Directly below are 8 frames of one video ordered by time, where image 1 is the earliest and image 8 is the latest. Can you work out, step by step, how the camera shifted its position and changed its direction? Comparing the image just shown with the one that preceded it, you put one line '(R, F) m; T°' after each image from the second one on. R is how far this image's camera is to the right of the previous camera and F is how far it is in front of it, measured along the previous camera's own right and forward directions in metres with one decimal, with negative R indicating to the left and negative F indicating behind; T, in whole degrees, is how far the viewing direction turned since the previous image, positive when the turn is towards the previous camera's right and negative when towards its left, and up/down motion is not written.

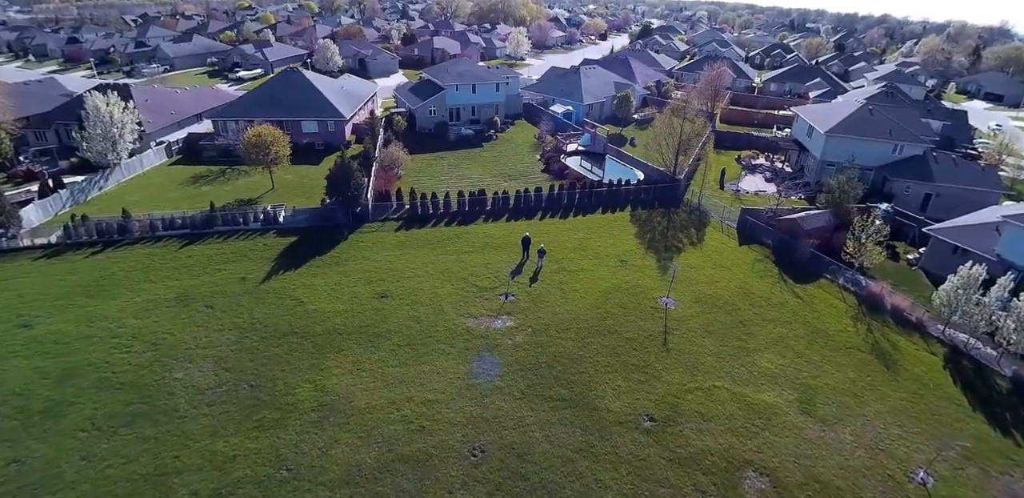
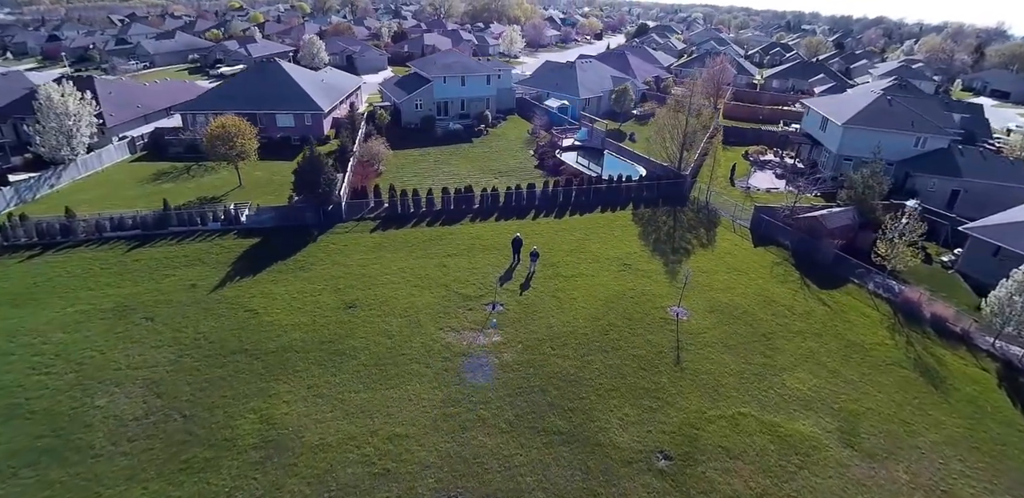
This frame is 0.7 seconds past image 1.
(+0.3, +3.3) m; 0°
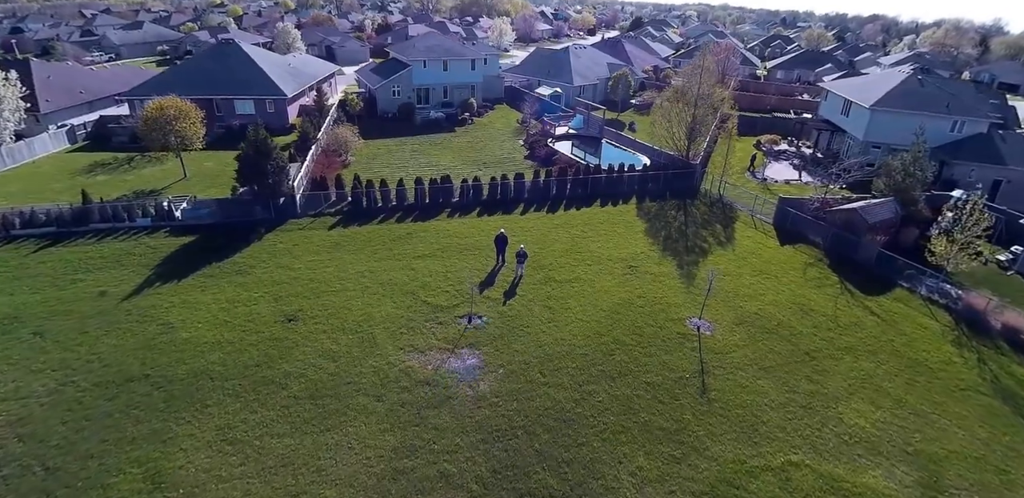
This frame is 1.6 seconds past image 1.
(+0.4, +4.2) m; +1°
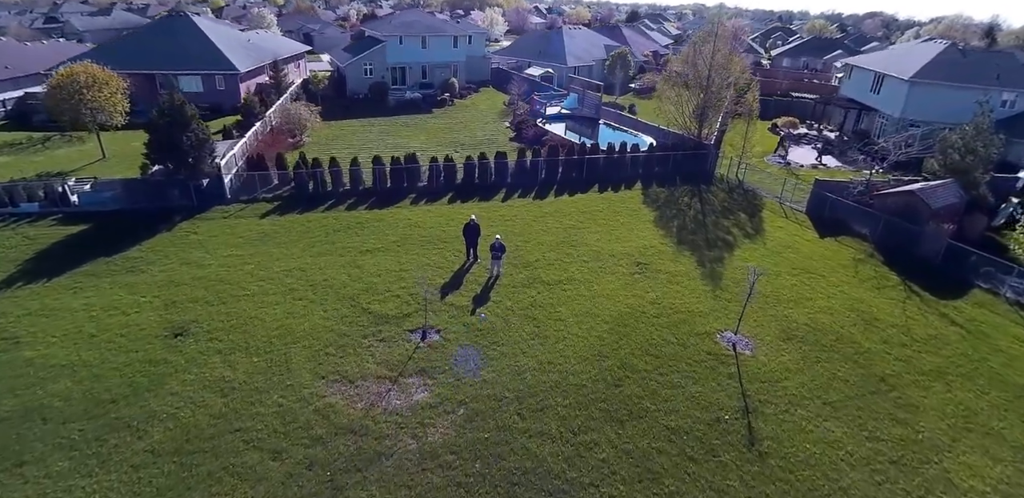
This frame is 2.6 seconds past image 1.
(+0.6, +4.5) m; +1°
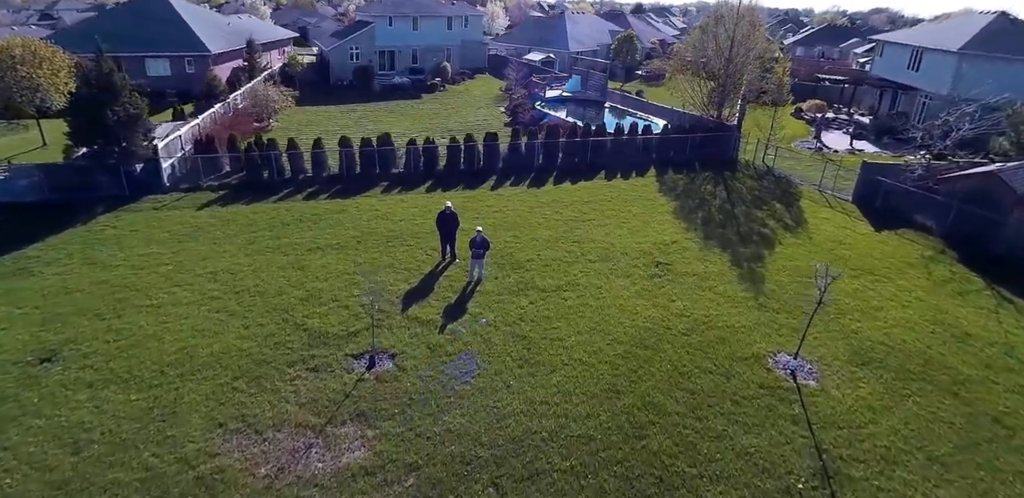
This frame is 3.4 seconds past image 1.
(+0.4, +3.3) m; 0°
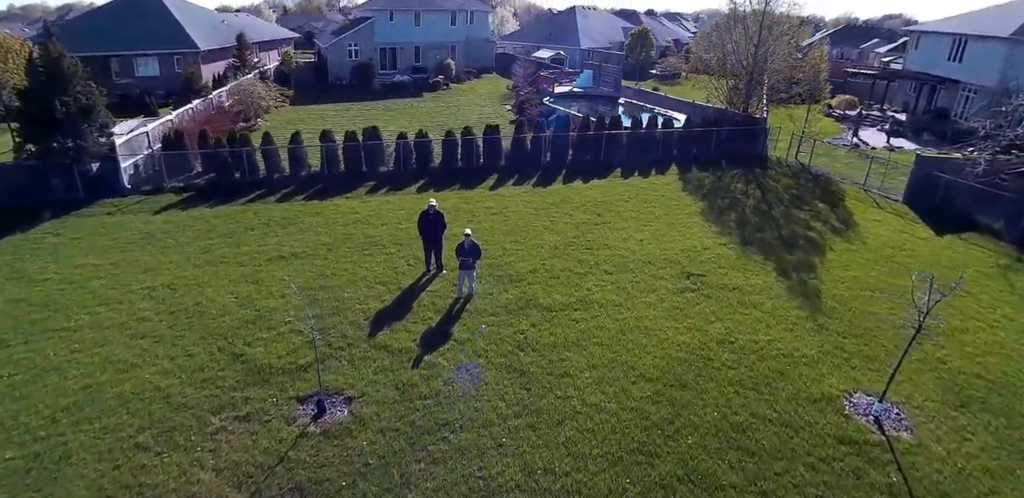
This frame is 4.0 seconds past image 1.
(+0.2, +2.1) m; -1°
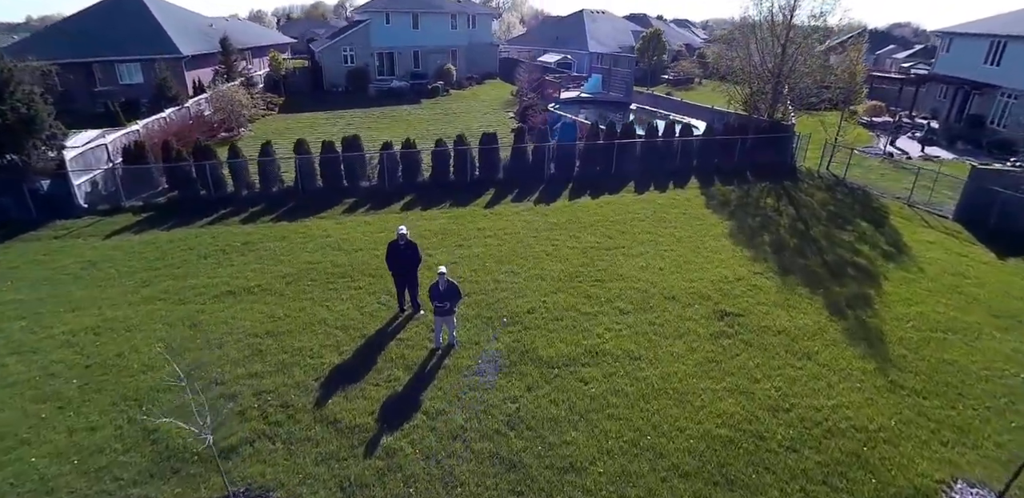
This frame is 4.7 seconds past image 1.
(+0.2, +1.8) m; -1°
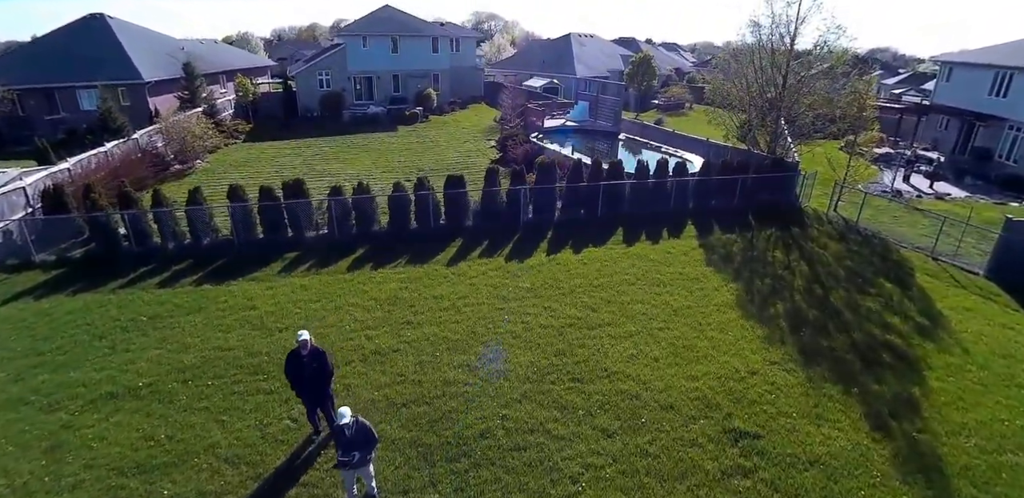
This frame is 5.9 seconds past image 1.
(+0.5, +1.8) m; +1°
